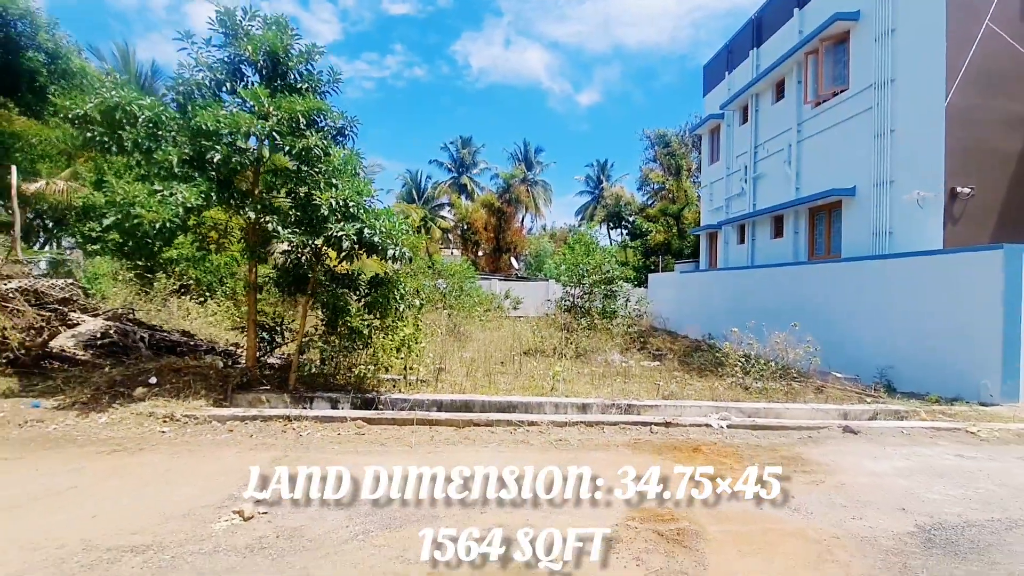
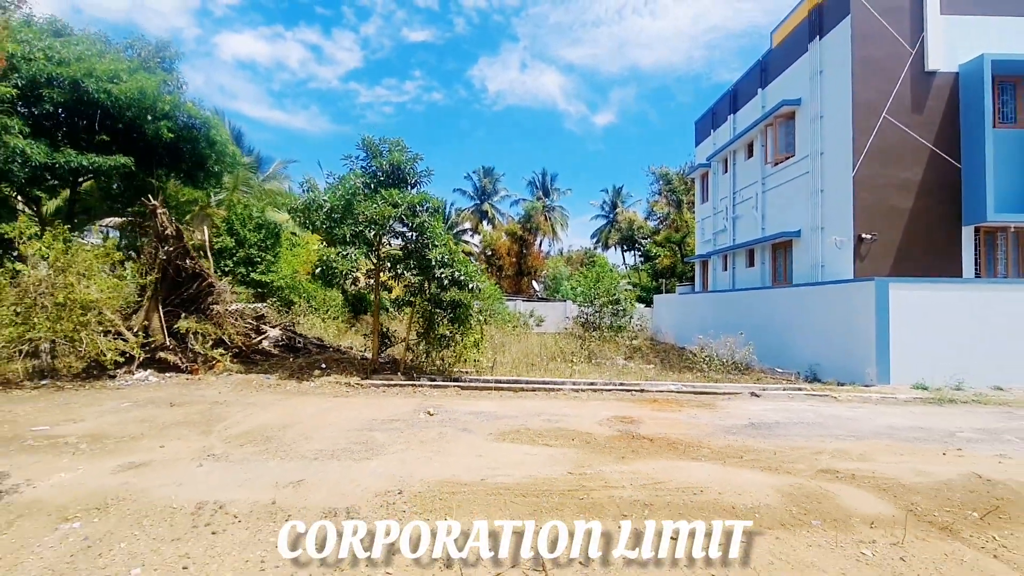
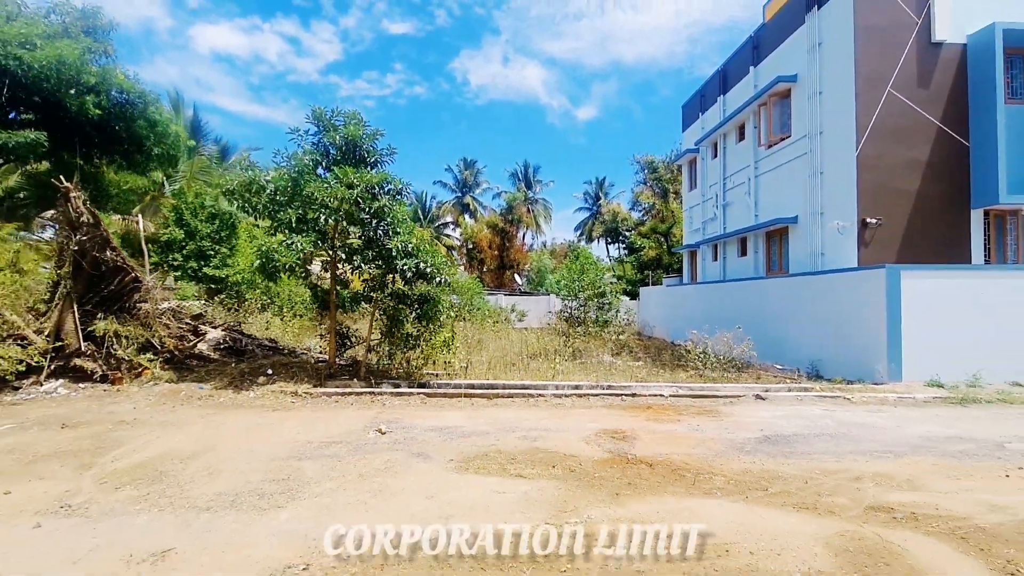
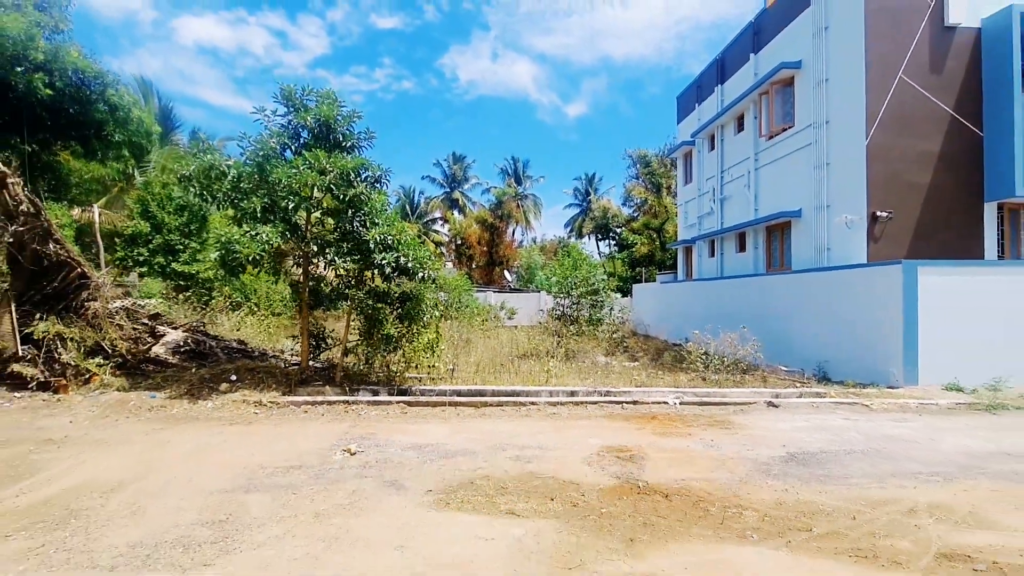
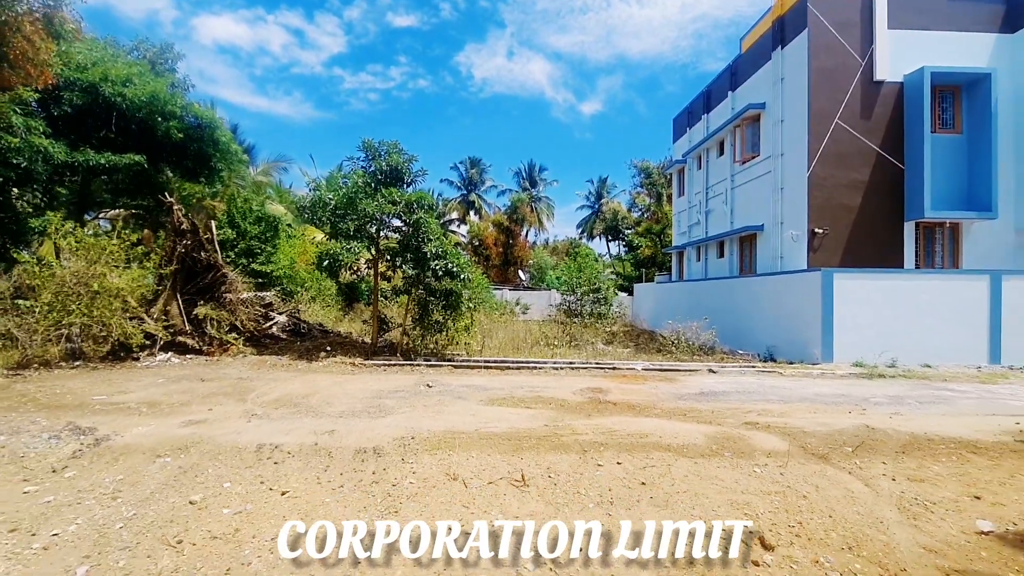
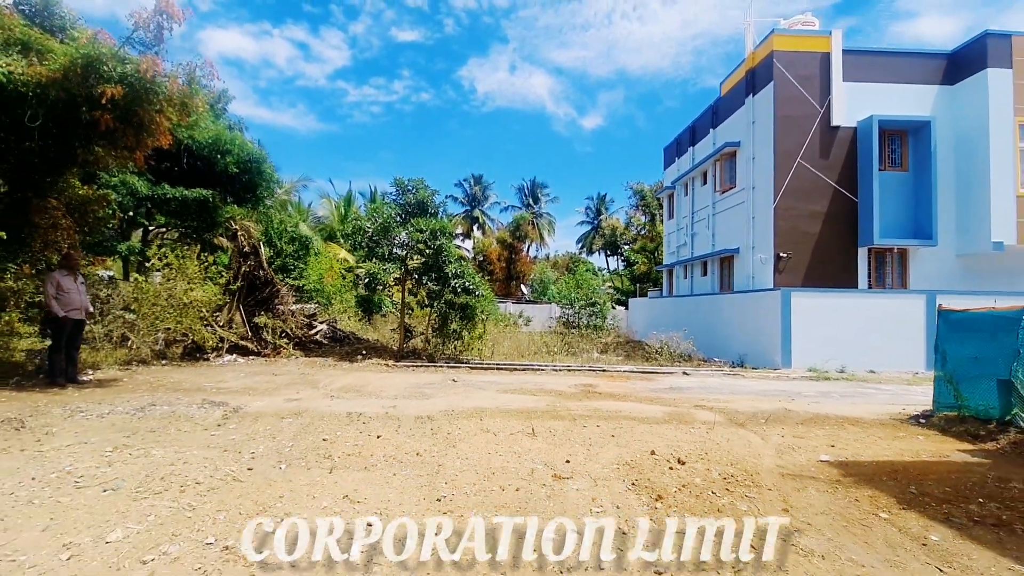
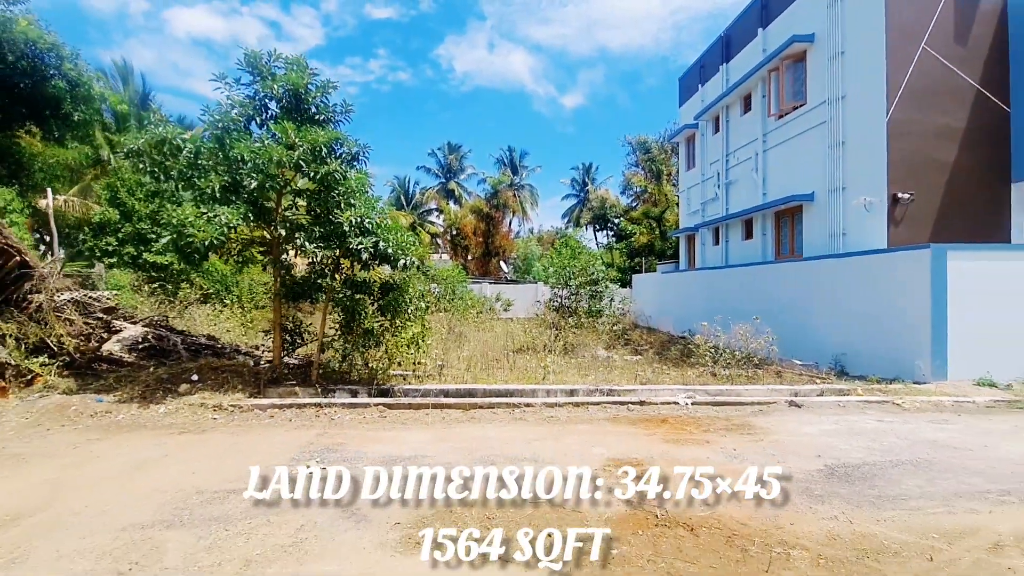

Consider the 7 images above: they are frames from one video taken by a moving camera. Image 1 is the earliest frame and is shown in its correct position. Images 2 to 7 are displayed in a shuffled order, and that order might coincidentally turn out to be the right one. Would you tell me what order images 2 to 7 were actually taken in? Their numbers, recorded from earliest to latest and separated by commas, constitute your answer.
7, 4, 3, 2, 5, 6
